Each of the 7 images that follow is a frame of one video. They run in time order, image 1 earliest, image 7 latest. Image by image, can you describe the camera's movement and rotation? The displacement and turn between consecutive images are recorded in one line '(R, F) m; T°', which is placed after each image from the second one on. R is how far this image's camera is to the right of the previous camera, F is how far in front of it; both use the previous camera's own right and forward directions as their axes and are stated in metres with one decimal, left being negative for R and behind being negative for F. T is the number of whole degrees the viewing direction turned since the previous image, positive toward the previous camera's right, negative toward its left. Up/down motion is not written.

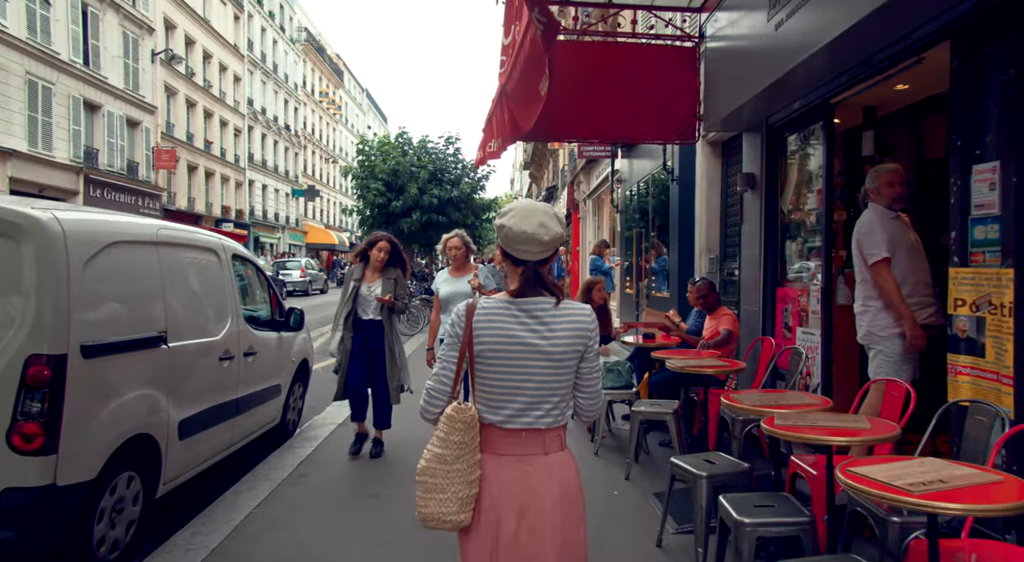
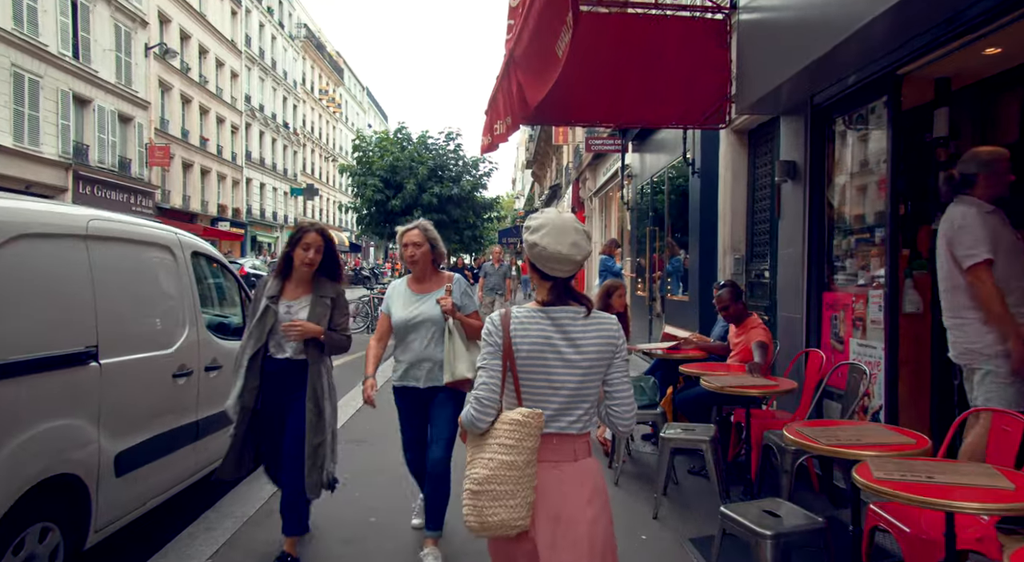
(0.0, +0.8) m; 0°
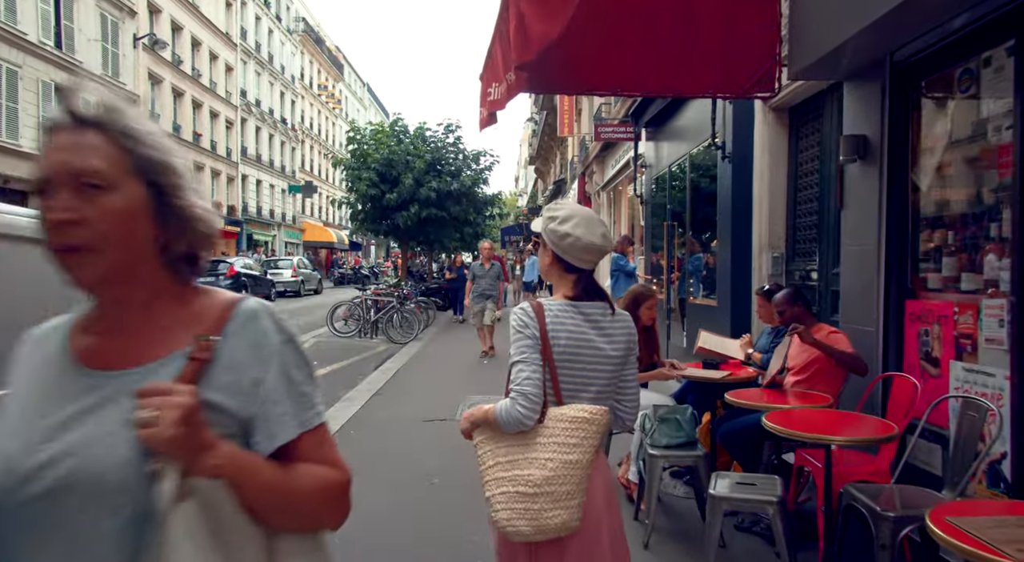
(0.0, +1.1) m; 0°
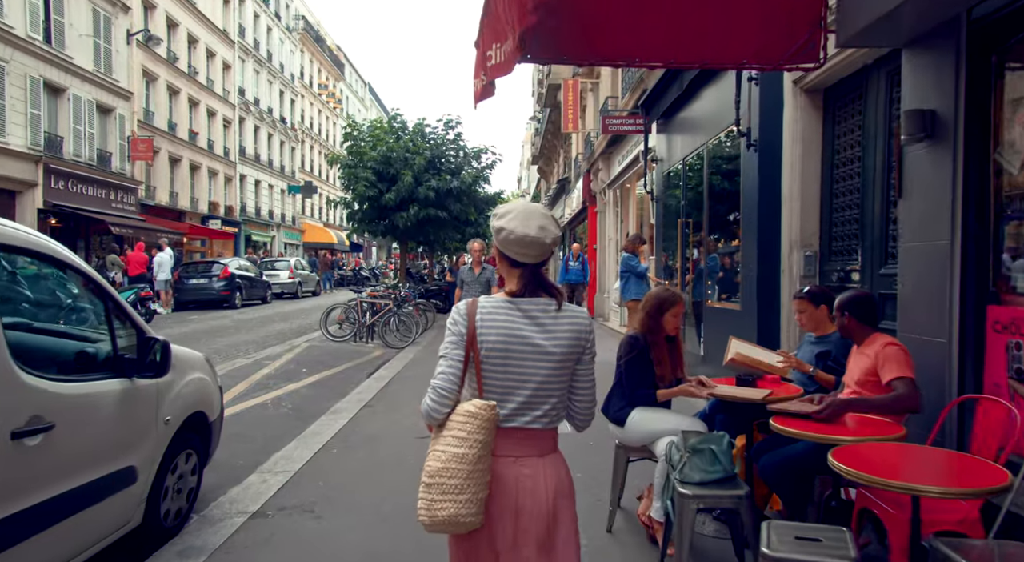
(0.0, +0.7) m; 0°
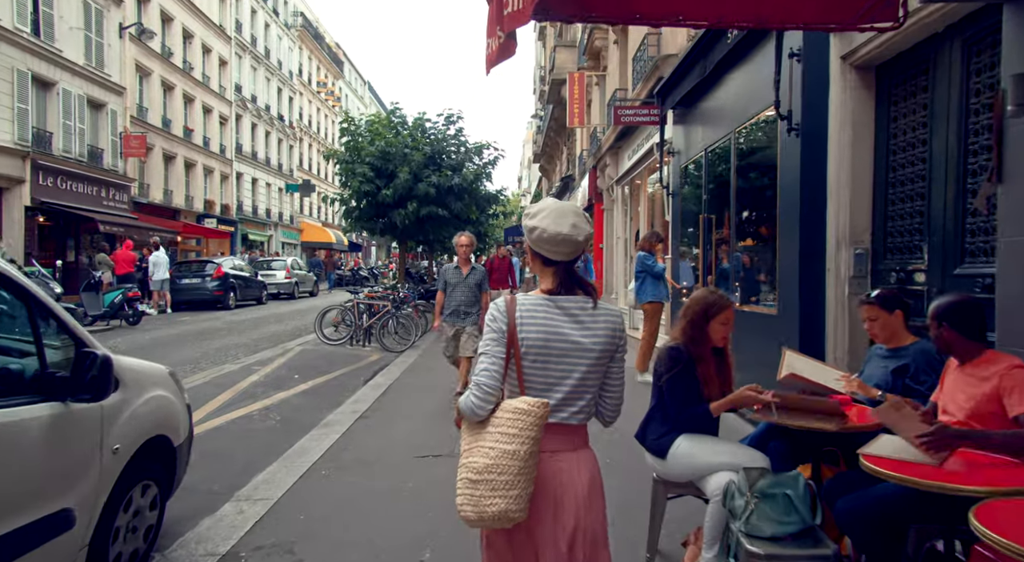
(-0.1, +0.7) m; 0°
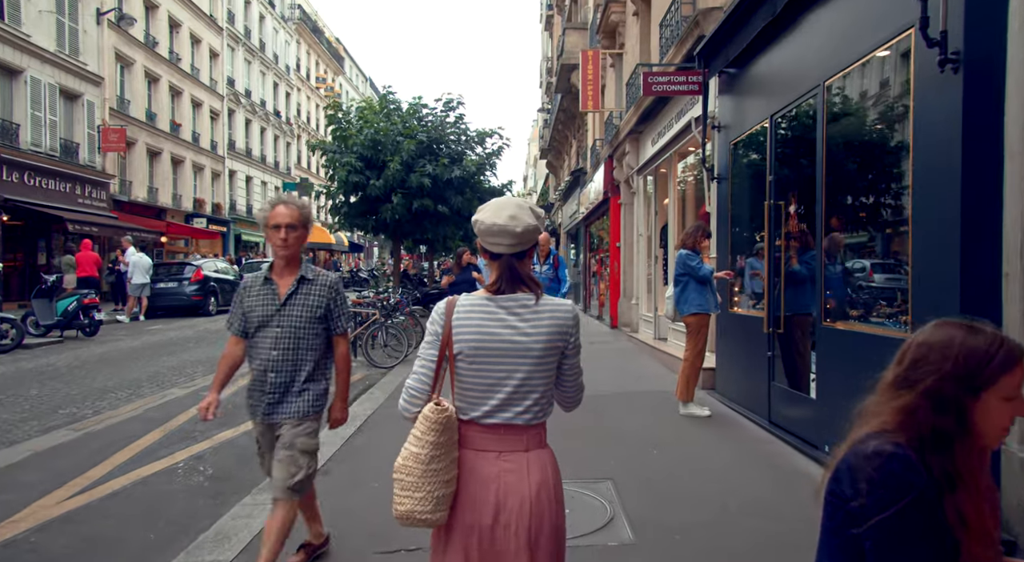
(0.0, +1.9) m; 0°
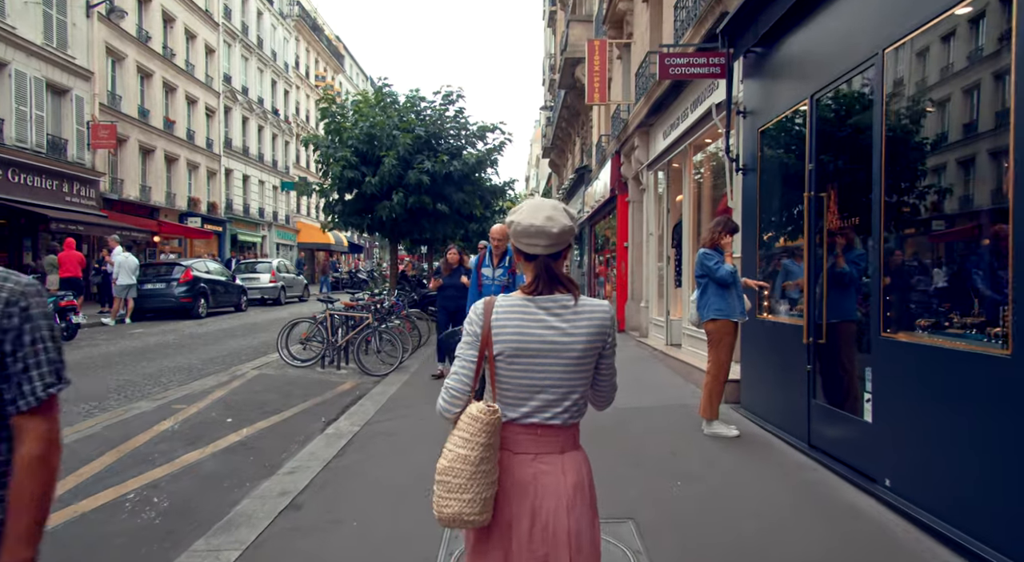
(0.0, +0.8) m; 0°
